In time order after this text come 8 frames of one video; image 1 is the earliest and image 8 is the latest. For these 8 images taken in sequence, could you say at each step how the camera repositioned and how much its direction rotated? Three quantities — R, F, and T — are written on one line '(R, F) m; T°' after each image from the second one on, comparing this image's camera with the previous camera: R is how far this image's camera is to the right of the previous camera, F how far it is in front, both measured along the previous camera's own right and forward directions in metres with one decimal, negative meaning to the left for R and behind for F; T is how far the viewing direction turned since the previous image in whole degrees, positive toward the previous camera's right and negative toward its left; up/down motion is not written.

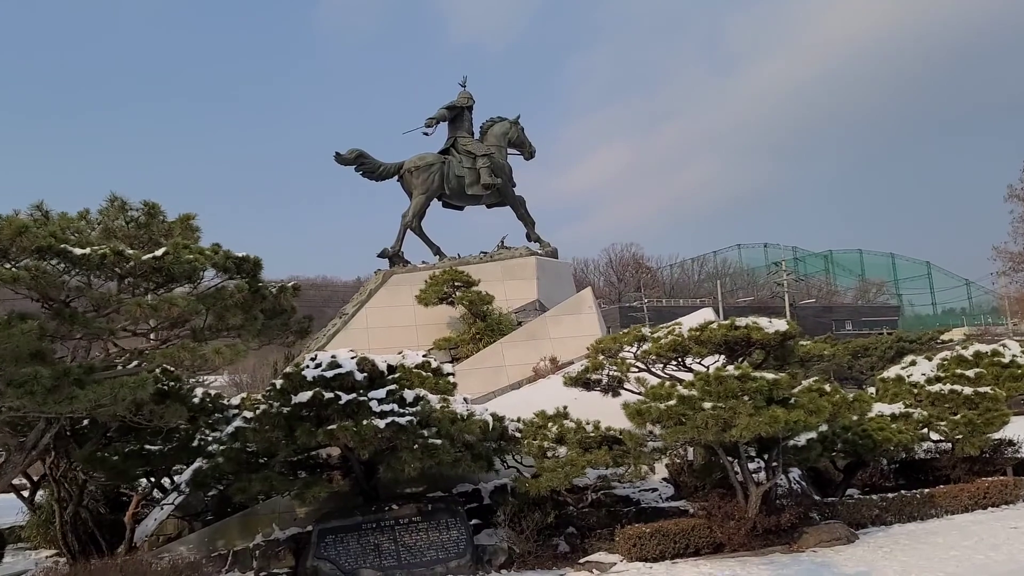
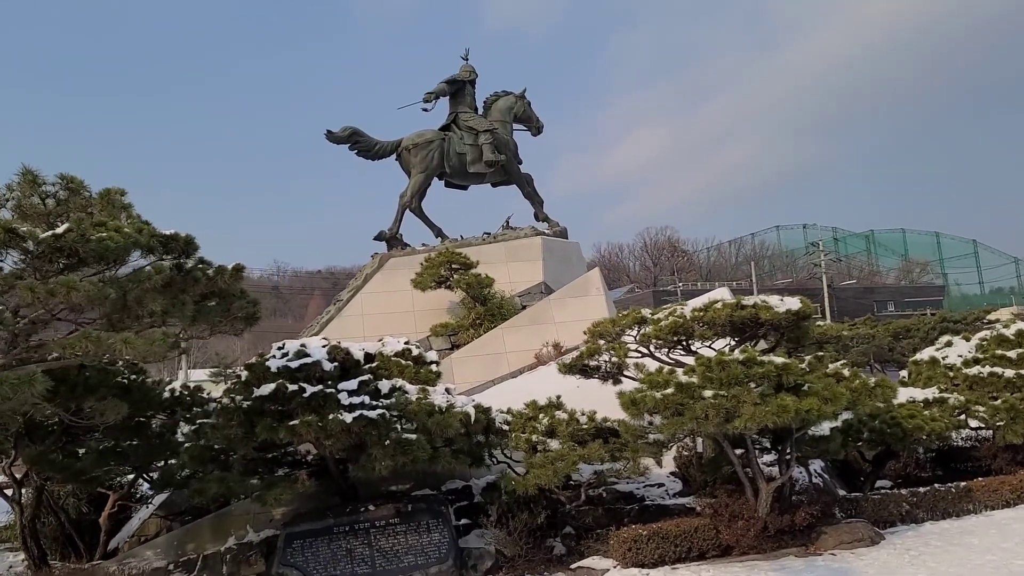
(+0.4, +0.7) m; -2°
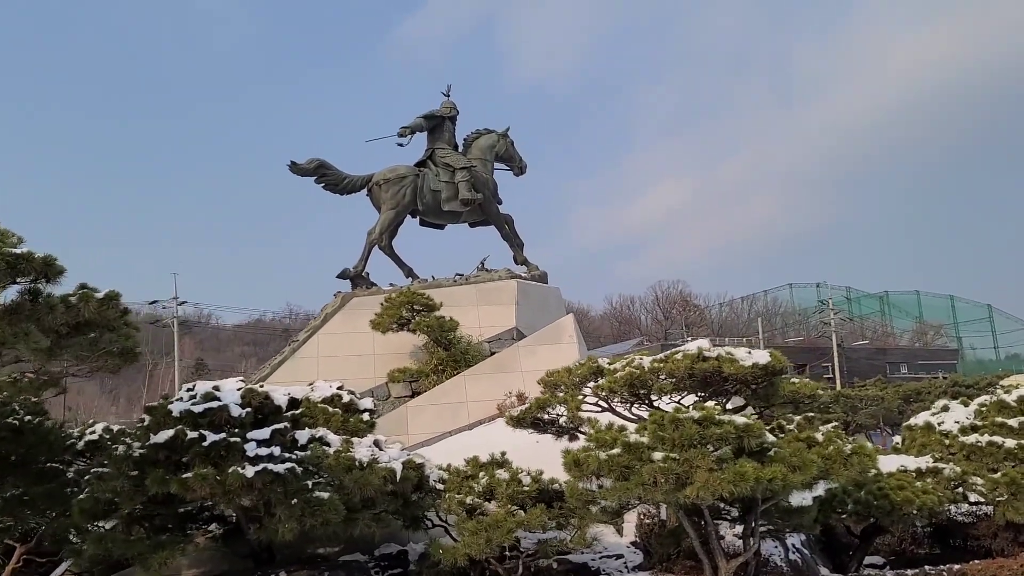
(+0.5, +0.7) m; -1°
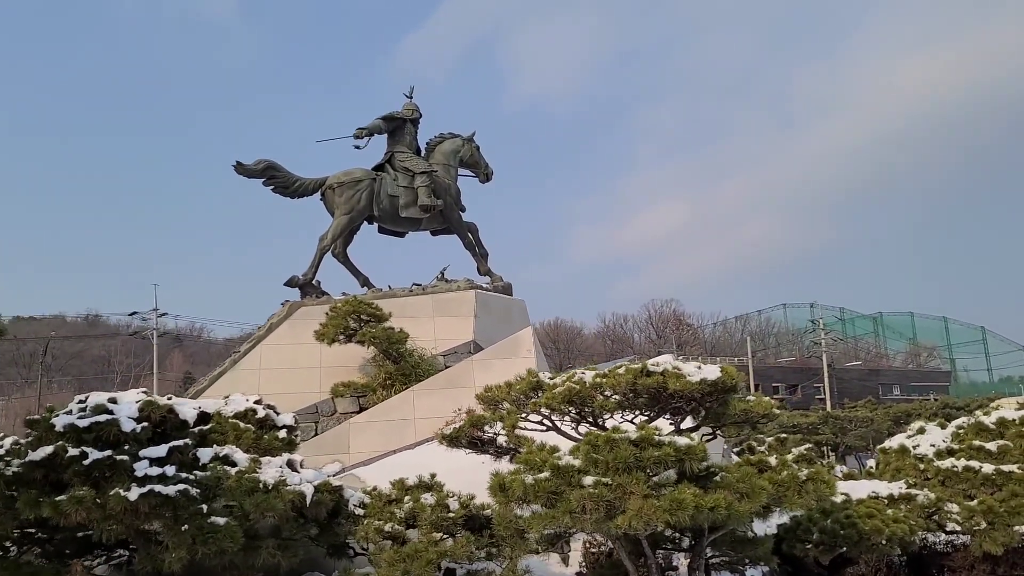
(+0.4, +0.5) m; 0°
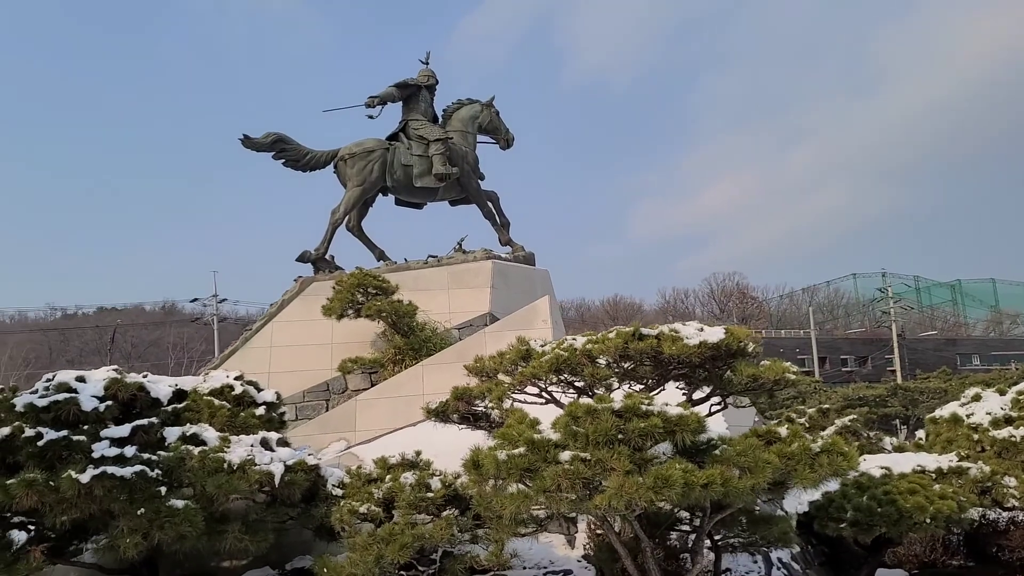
(+0.5, +0.5) m; -4°
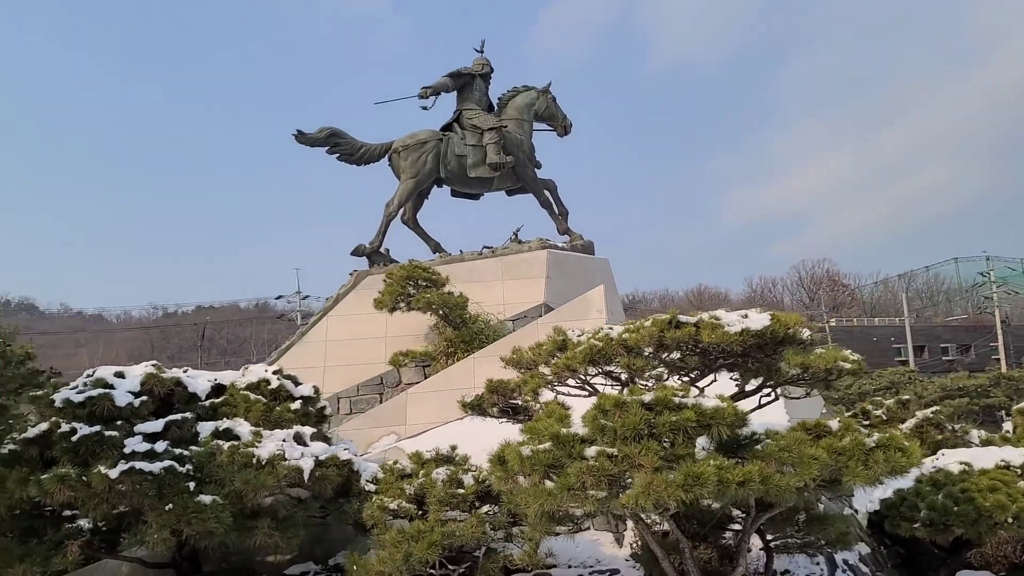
(+0.3, +0.2) m; -6°
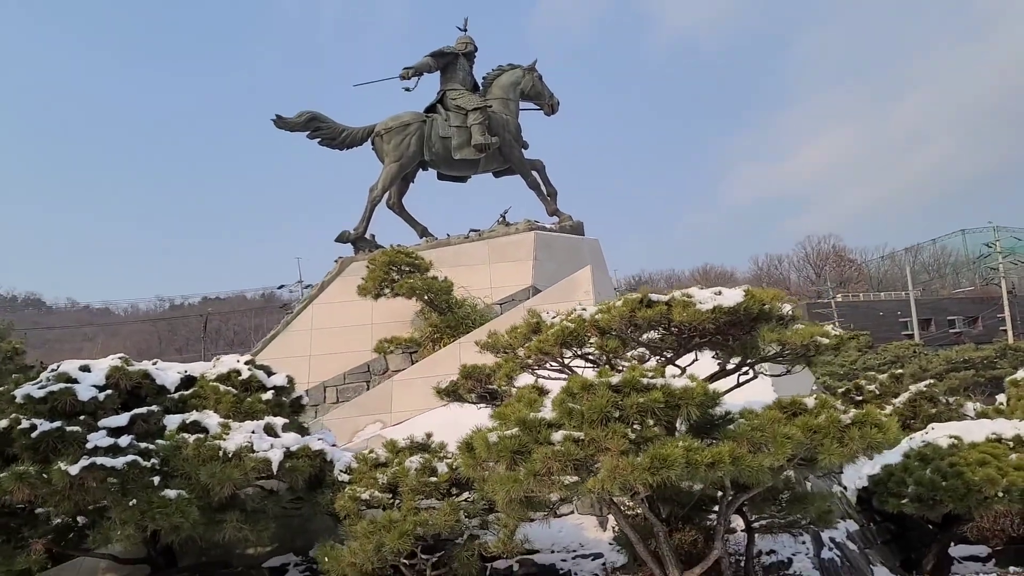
(+0.2, +0.1) m; 0°
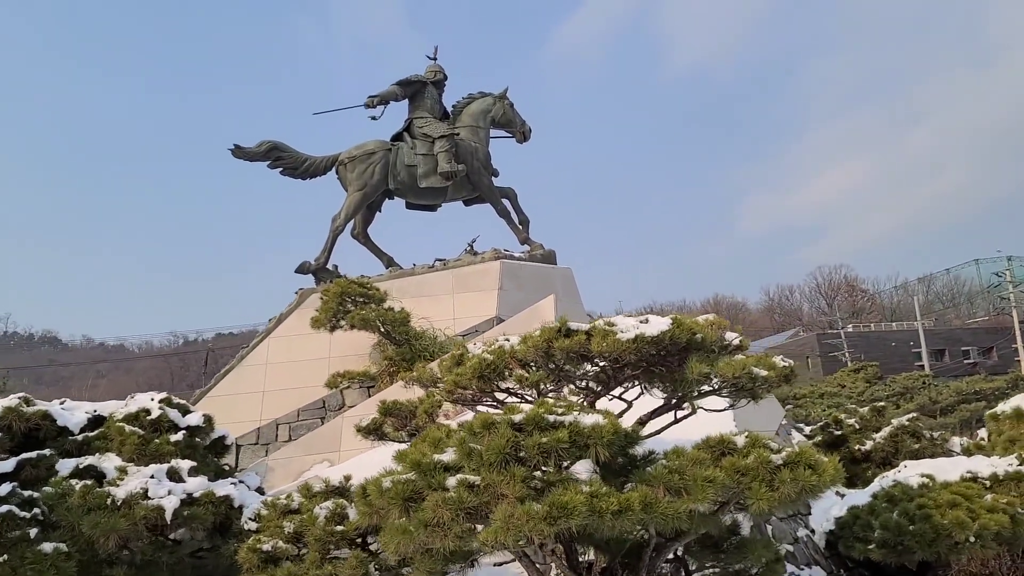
(+0.5, +0.4) m; -1°
